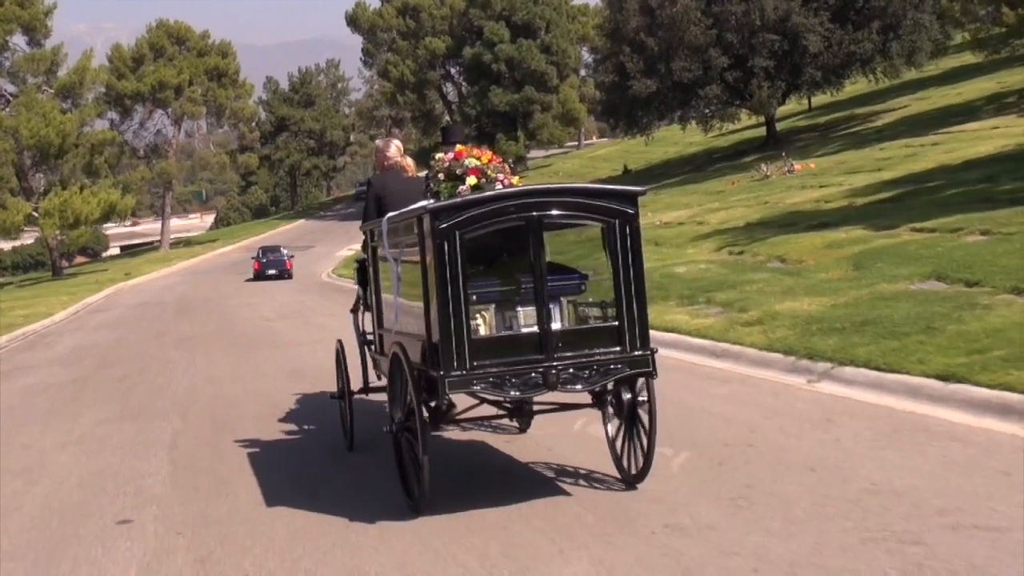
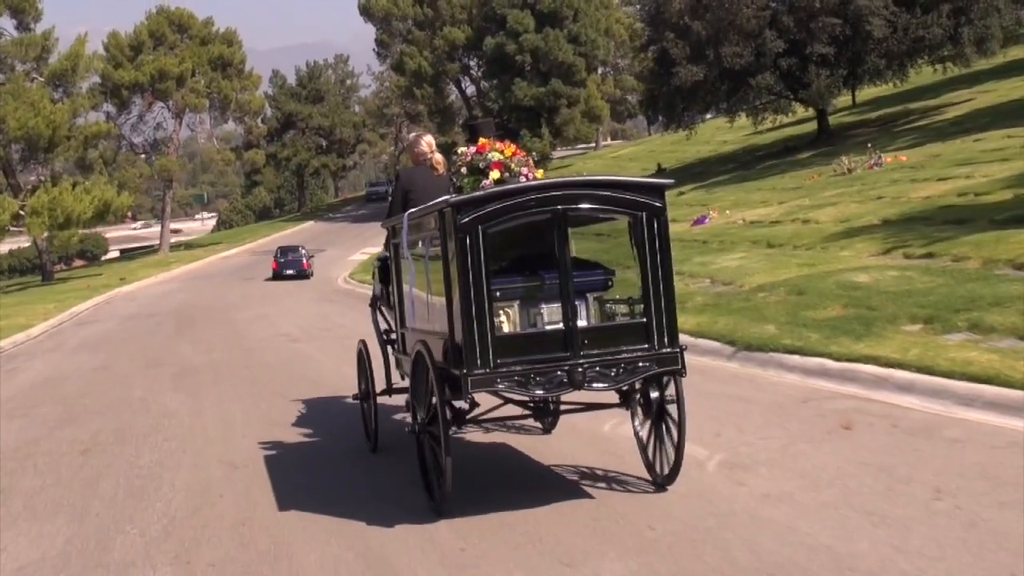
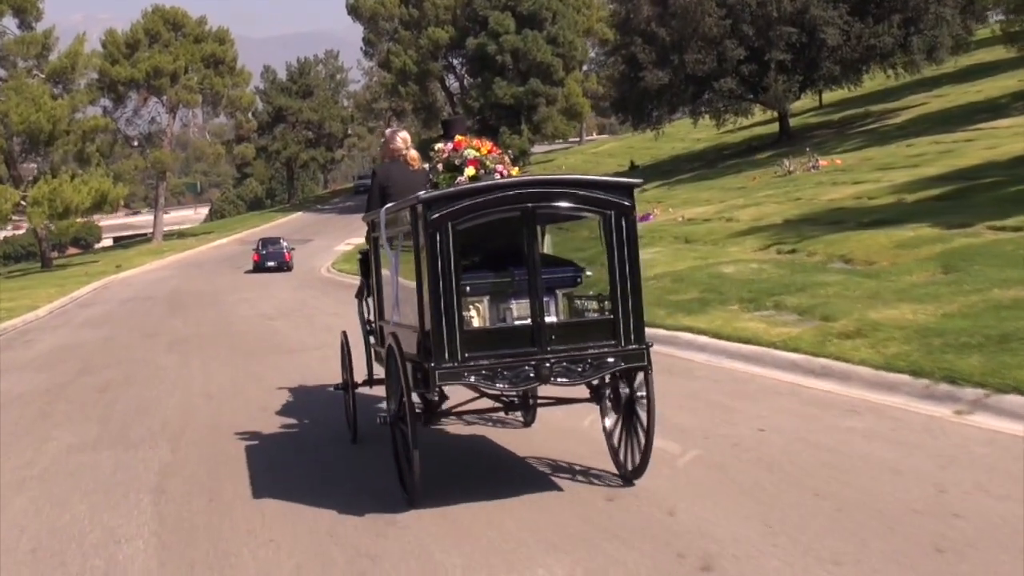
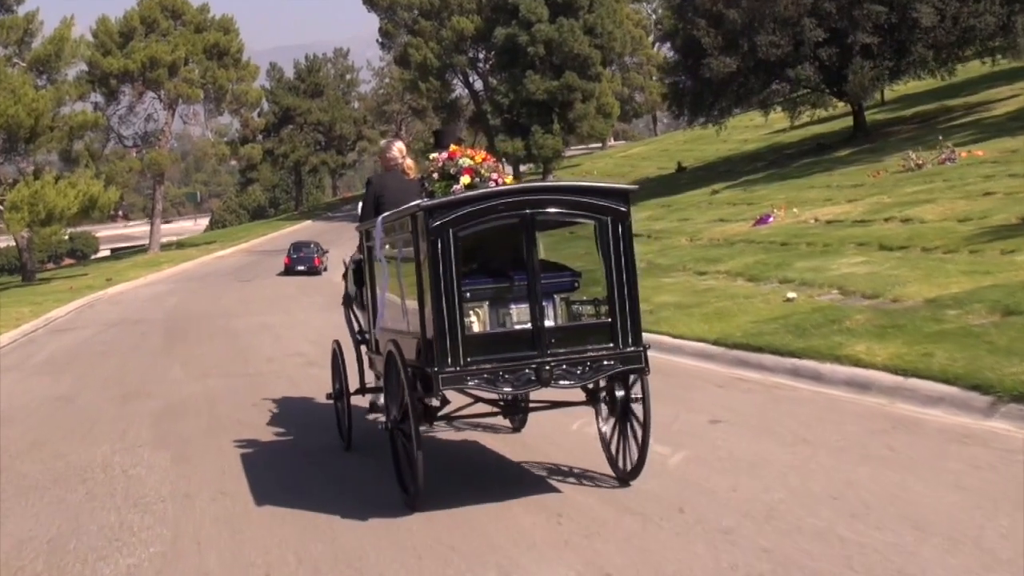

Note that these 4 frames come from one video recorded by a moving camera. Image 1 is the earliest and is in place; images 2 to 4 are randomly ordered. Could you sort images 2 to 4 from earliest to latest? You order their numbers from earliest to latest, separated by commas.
3, 2, 4
